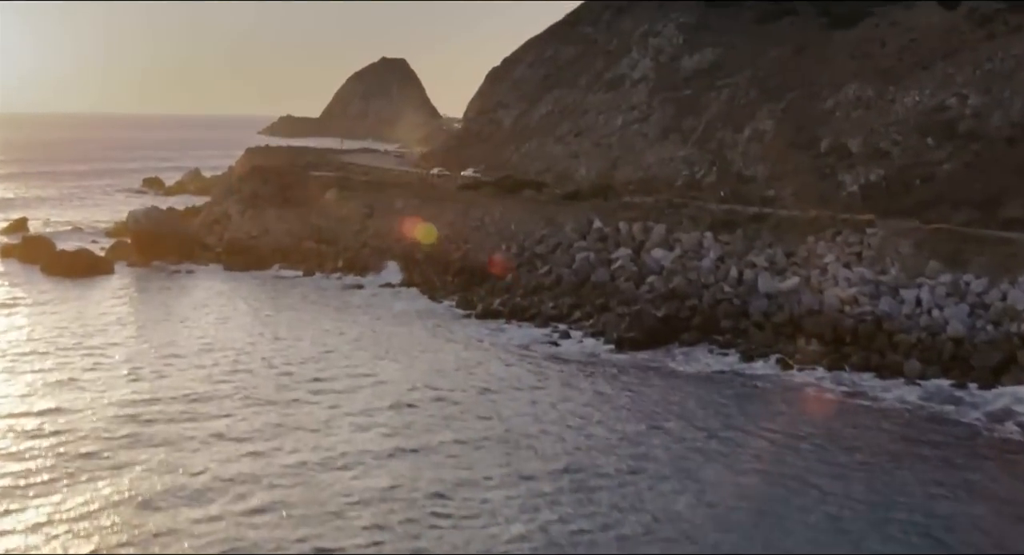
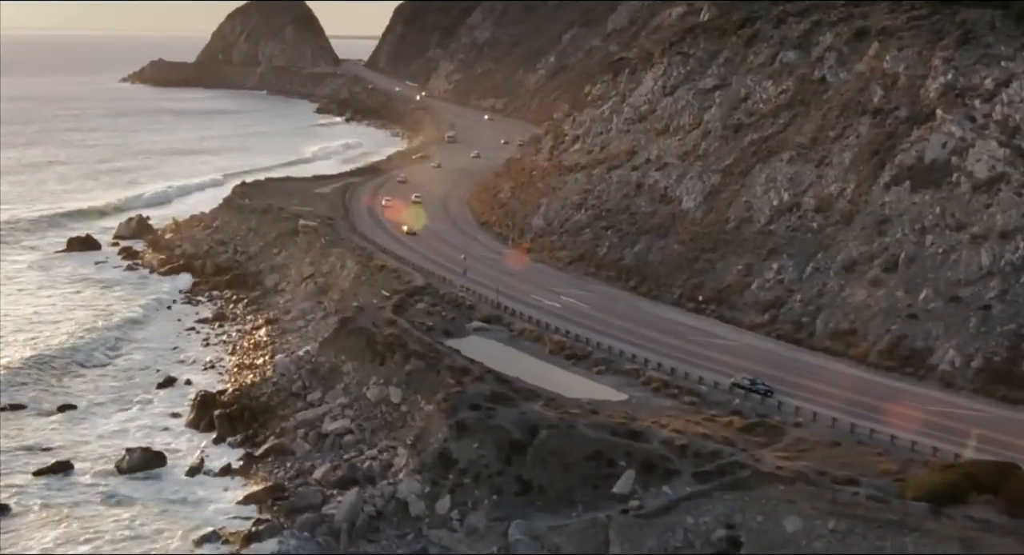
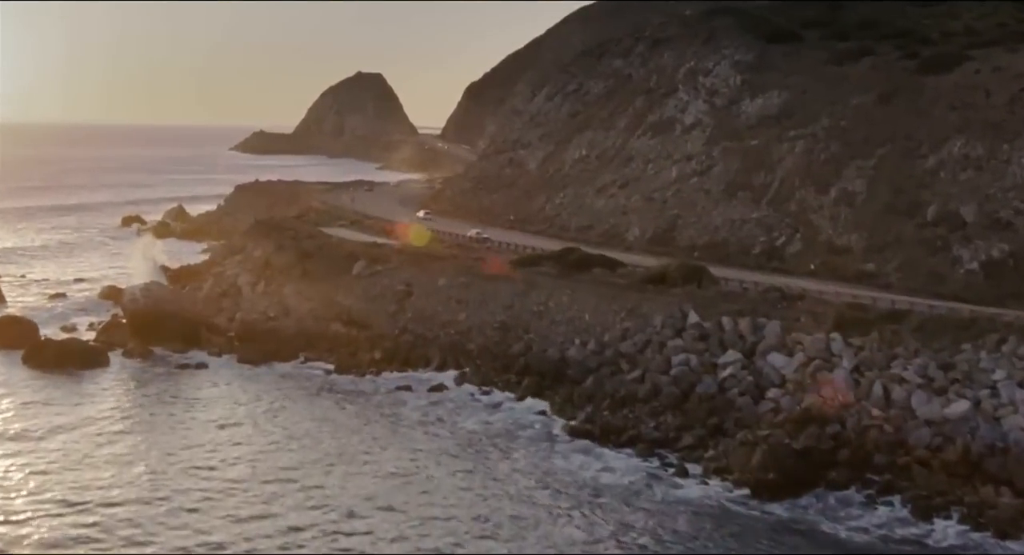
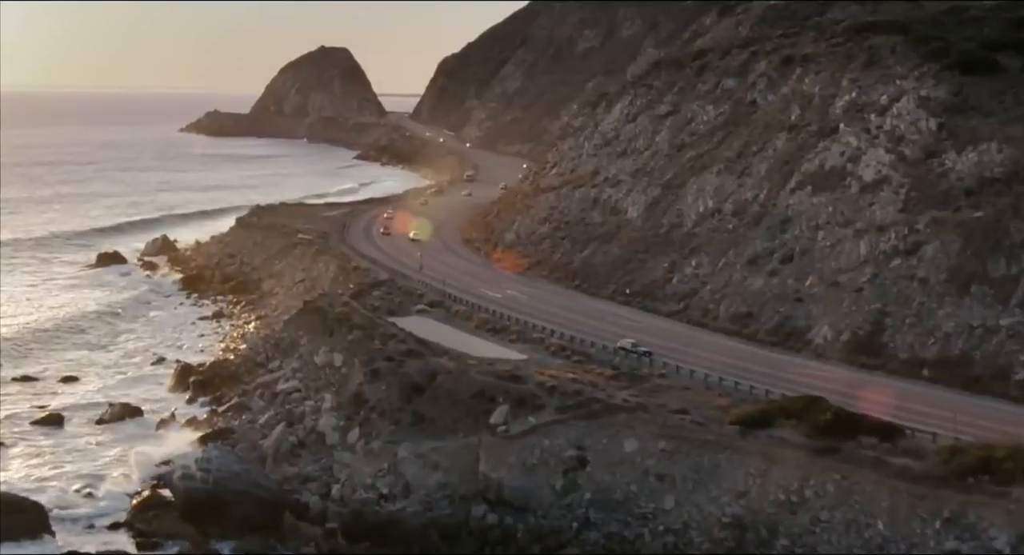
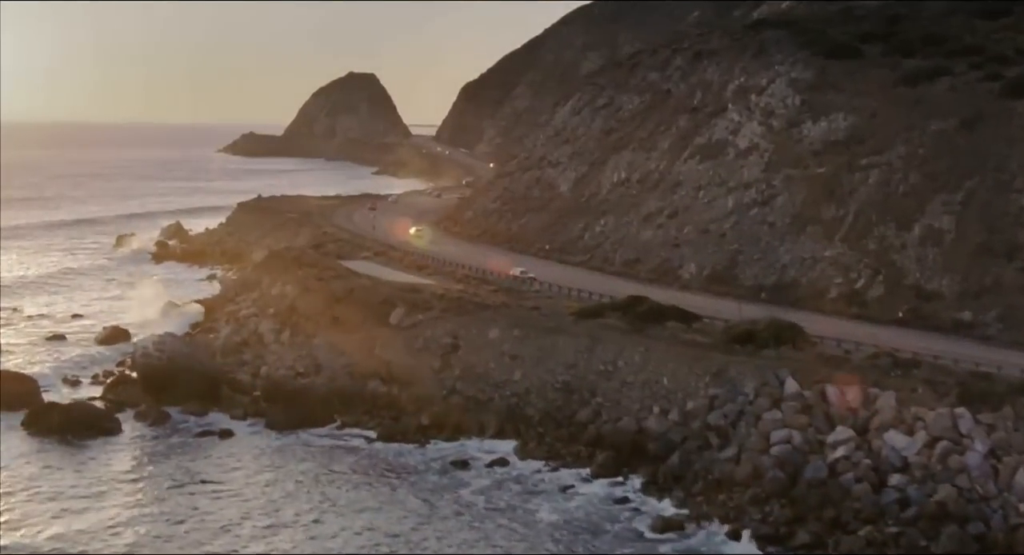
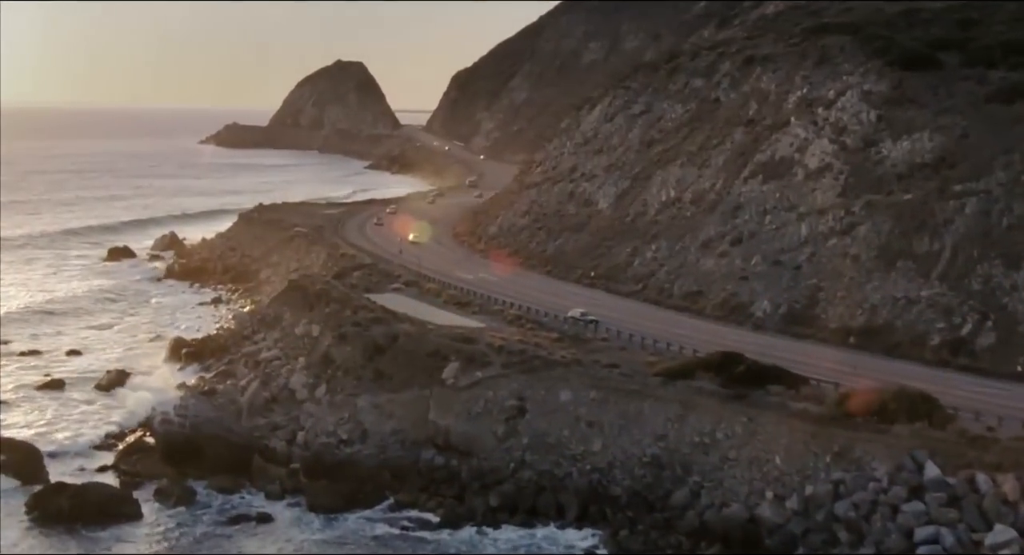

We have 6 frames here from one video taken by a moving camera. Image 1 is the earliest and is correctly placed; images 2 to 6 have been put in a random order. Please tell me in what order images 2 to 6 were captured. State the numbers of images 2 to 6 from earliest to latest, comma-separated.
3, 5, 6, 4, 2
